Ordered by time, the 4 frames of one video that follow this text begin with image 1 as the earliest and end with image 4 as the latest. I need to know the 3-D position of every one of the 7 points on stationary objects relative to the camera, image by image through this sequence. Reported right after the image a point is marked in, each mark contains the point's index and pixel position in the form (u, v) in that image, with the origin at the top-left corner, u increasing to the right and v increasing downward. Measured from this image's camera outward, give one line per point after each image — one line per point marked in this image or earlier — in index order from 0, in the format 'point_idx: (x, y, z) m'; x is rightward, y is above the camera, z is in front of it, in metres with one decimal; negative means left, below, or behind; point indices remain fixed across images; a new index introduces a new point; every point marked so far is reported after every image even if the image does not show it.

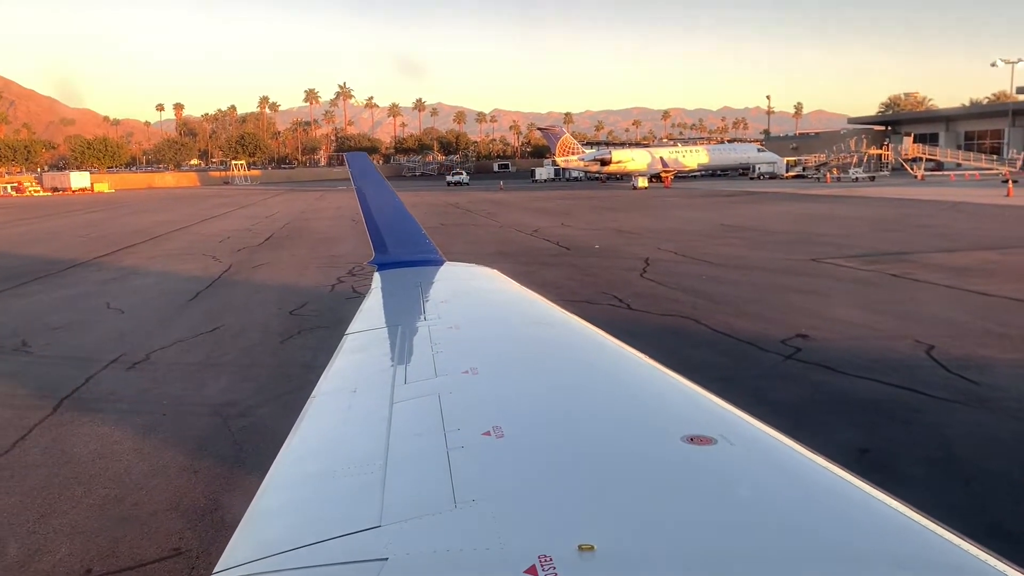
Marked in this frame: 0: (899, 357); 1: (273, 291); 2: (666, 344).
0: (+4.3, -0.7, +8.4) m
1: (-5.1, -0.1, +16.6) m
2: (+1.9, -0.7, +9.5) m
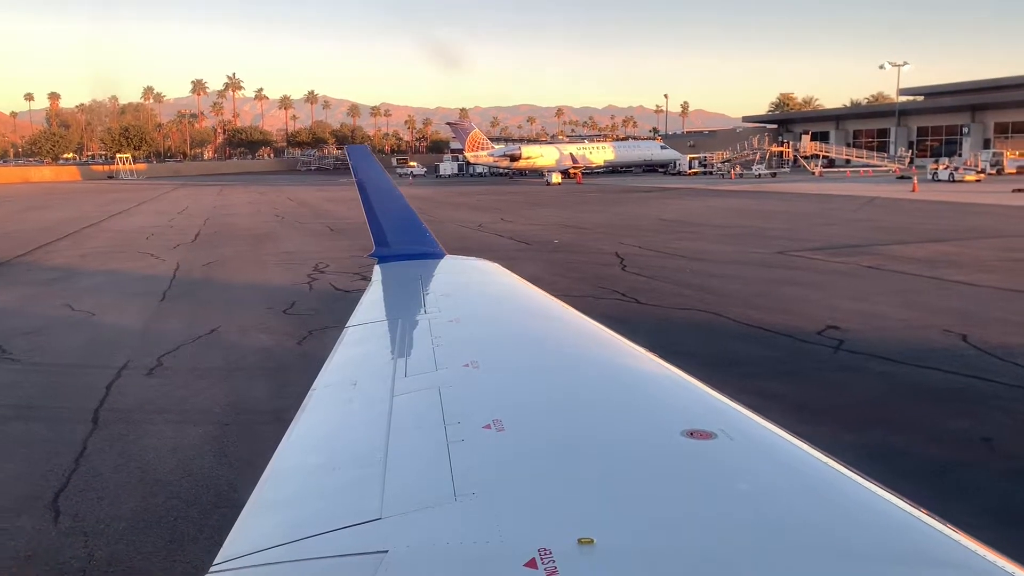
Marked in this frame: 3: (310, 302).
0: (+4.8, -0.6, +8.6) m
1: (-5.4, -0.1, +15.8) m
2: (+2.4, -0.6, +9.5) m
3: (-3.6, -0.3, +13.9) m
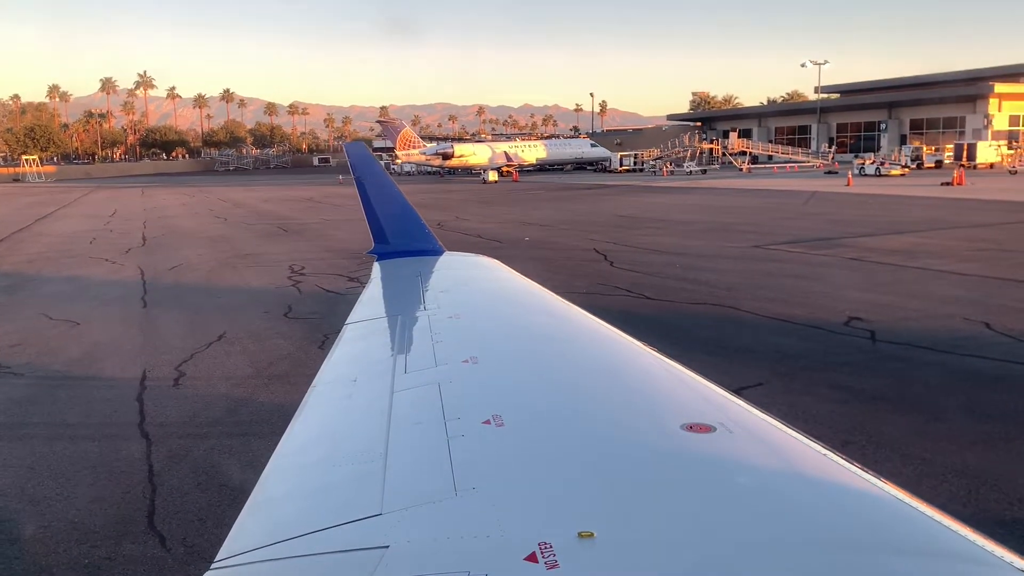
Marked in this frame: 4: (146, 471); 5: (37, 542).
0: (+5.3, -0.5, +8.8) m
1: (-5.4, -0.2, +15.2) m
2: (+2.8, -0.6, +9.6) m
3: (-3.5, -0.3, +13.5) m
4: (-2.6, -1.3, +5.5) m
5: (-2.7, -1.5, +4.4) m
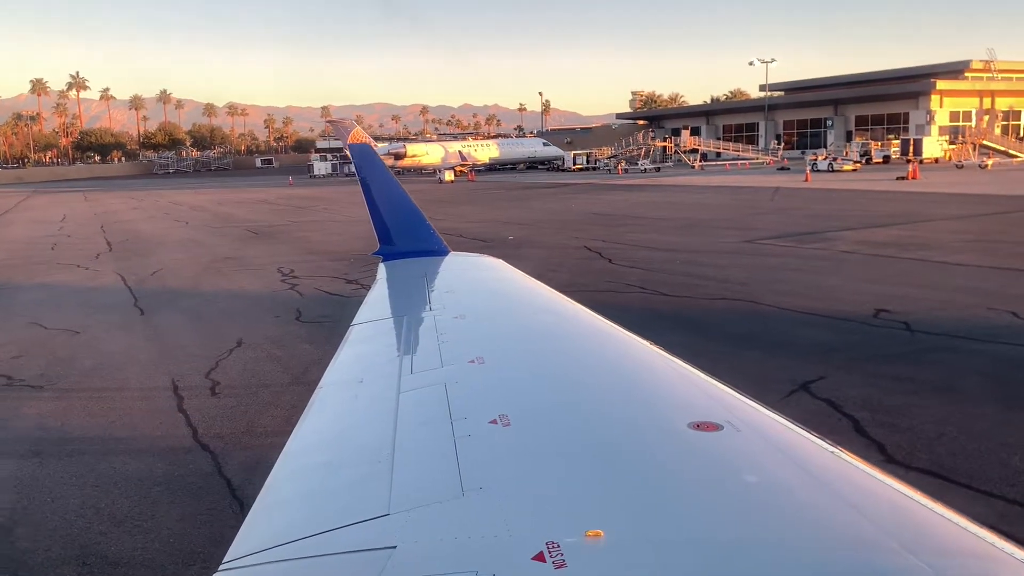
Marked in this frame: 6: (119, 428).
0: (+5.7, -0.4, +9.0) m
1: (-5.3, -0.2, +14.8) m
2: (+3.2, -0.5, +9.6) m
3: (-3.3, -0.4, +13.1) m
4: (-2.0, -1.3, +5.2) m
5: (-2.0, -1.5, +4.1) m
6: (-3.5, -1.2, +6.8) m
